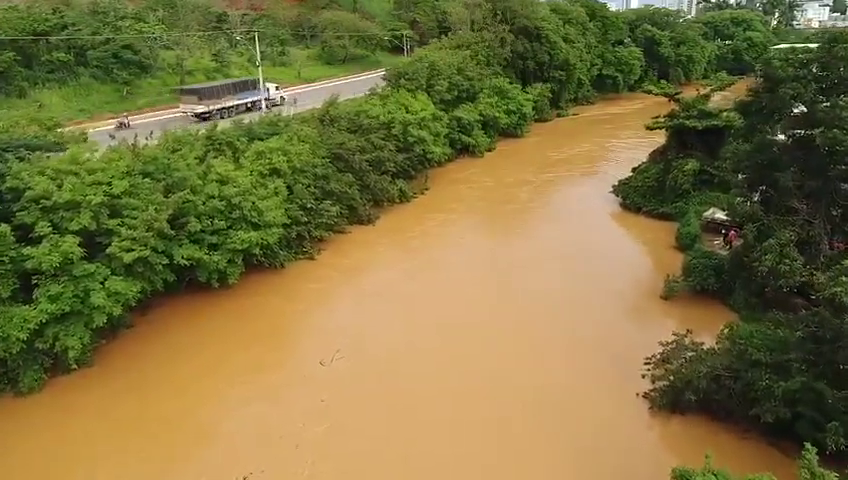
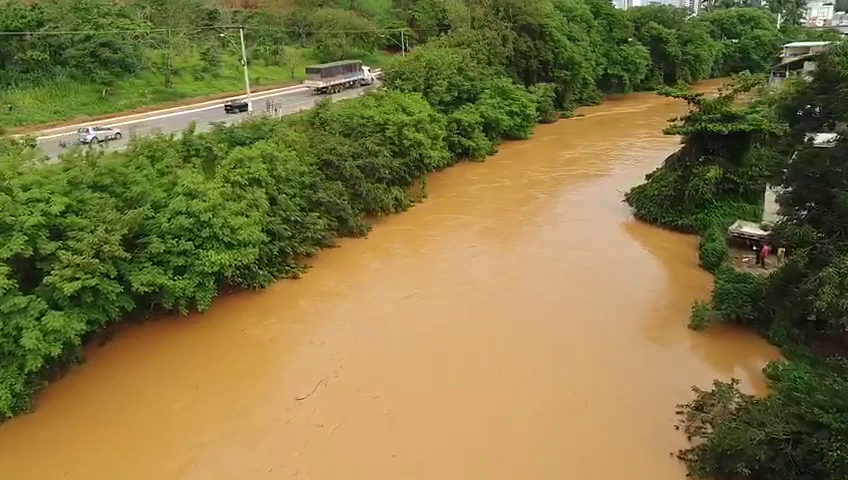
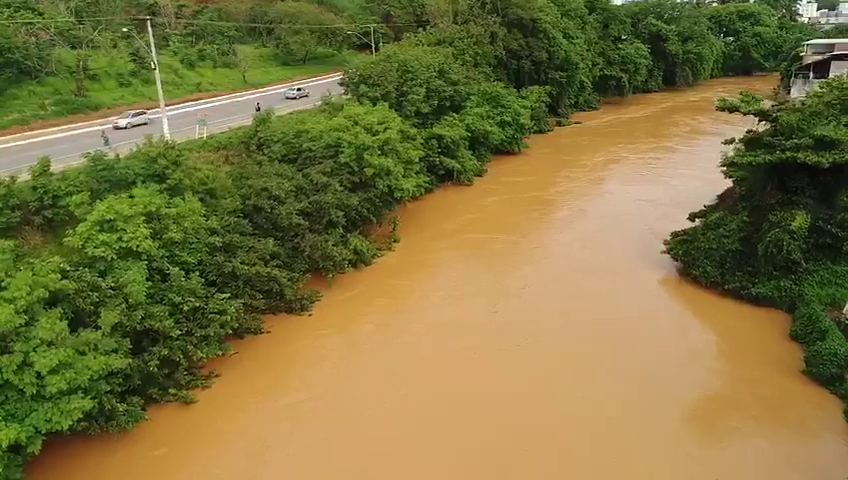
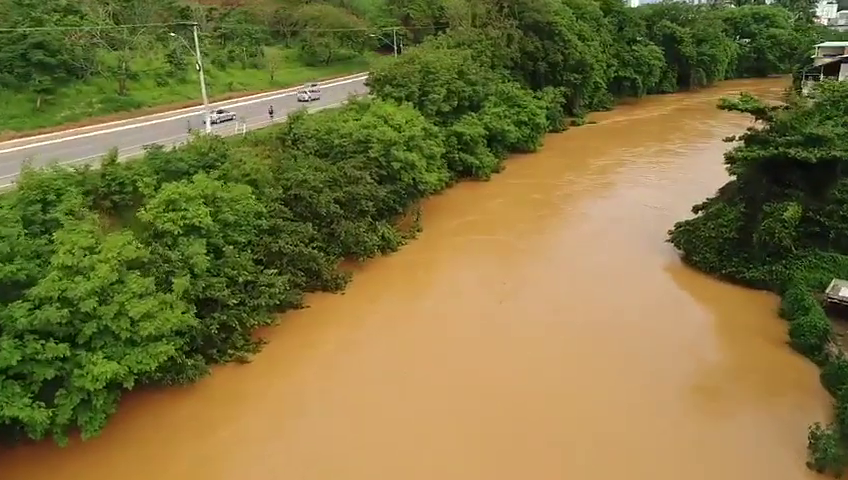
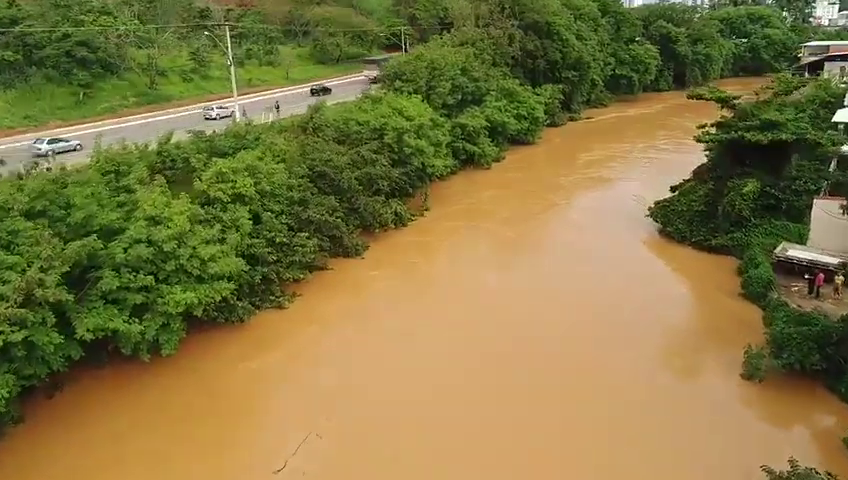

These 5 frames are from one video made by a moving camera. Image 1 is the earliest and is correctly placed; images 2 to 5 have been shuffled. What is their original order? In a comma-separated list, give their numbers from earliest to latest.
2, 5, 4, 3
